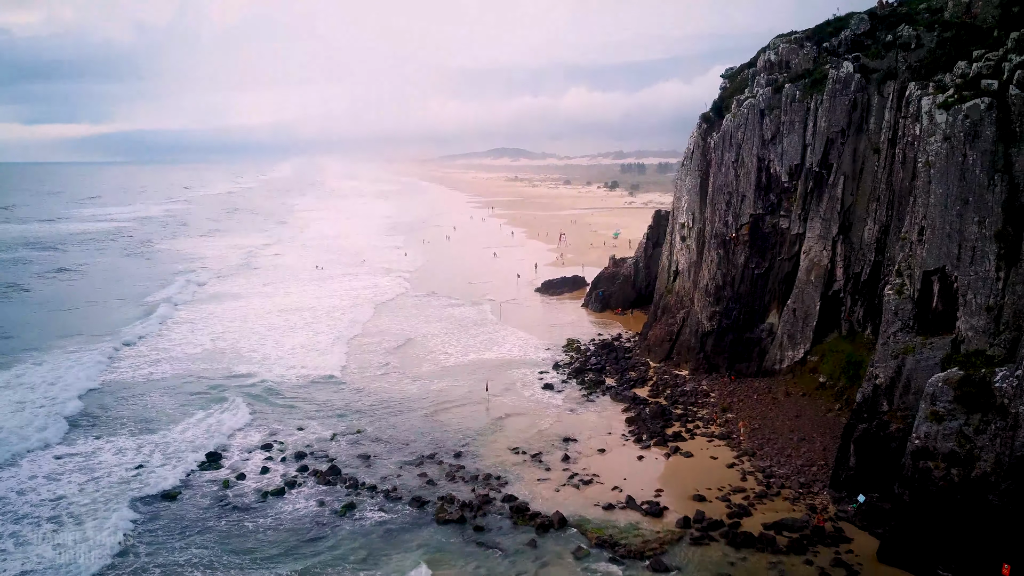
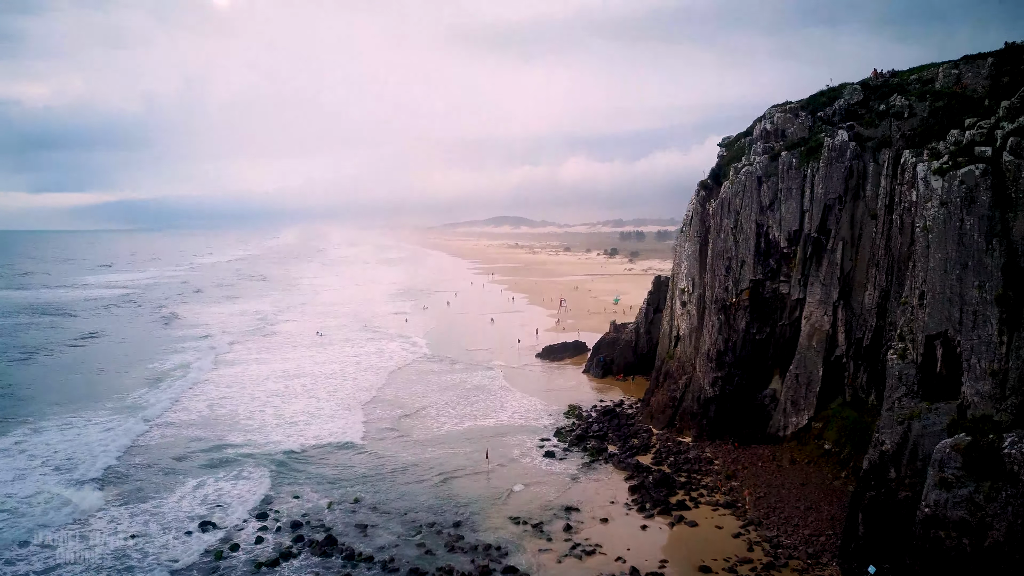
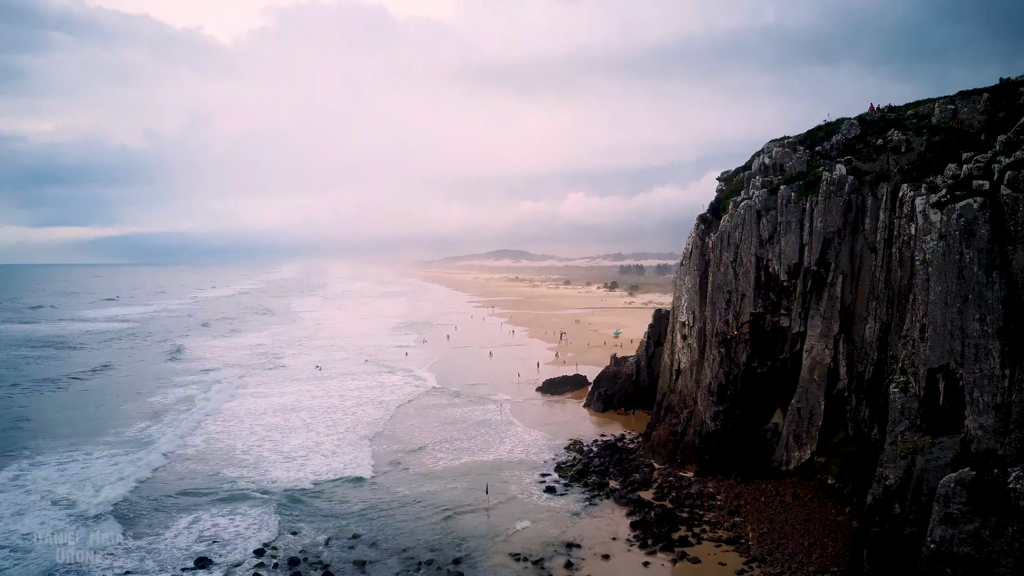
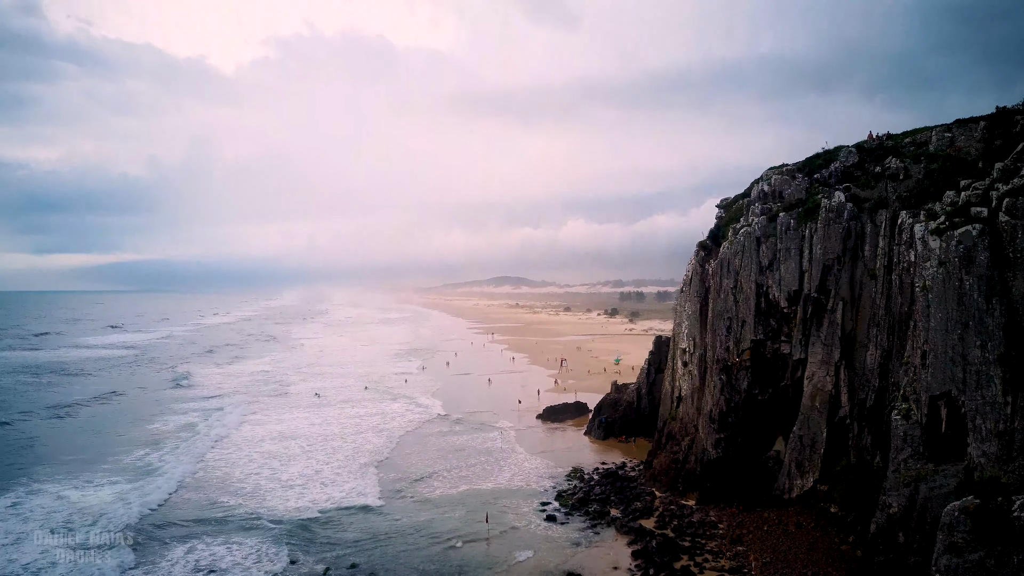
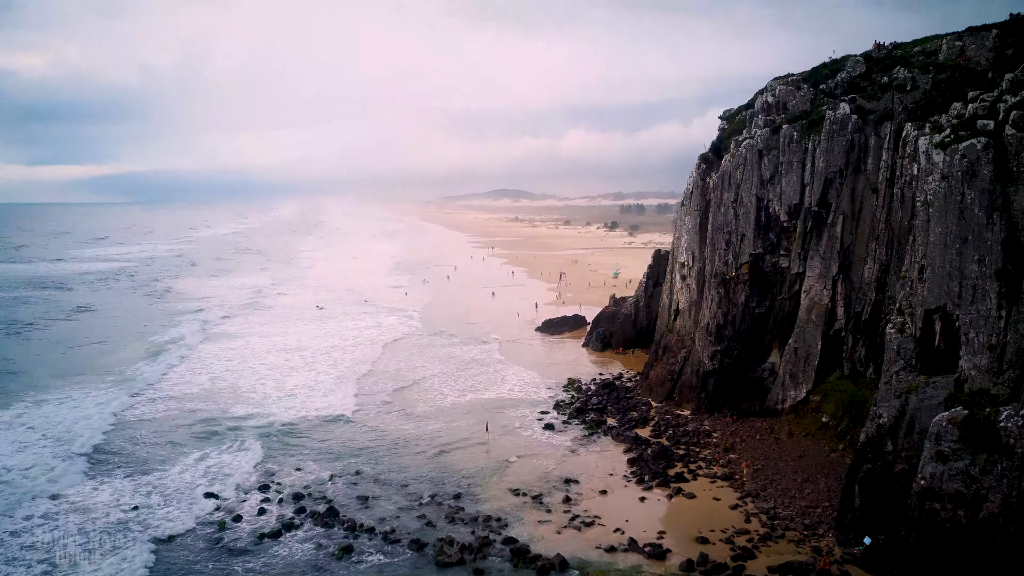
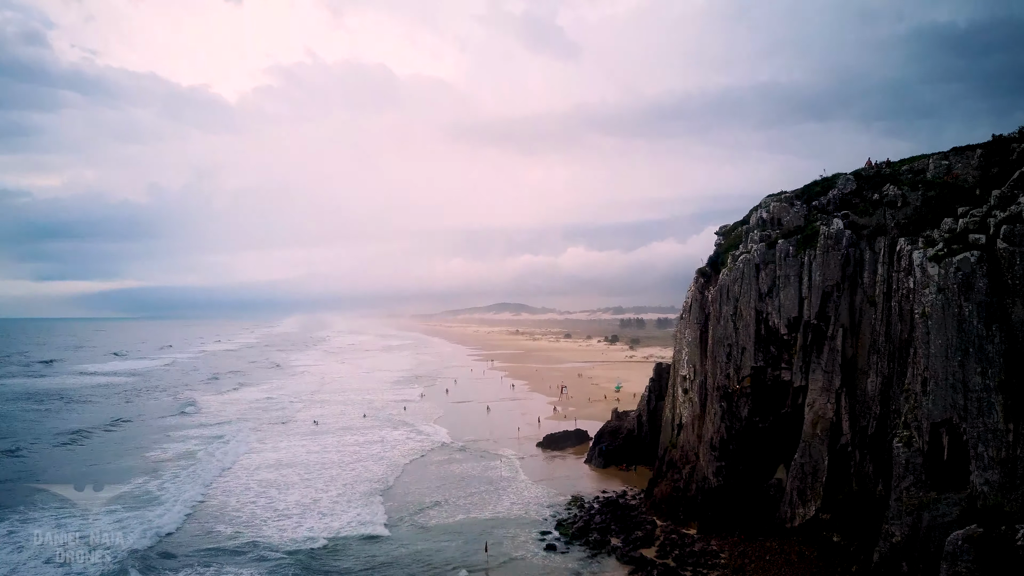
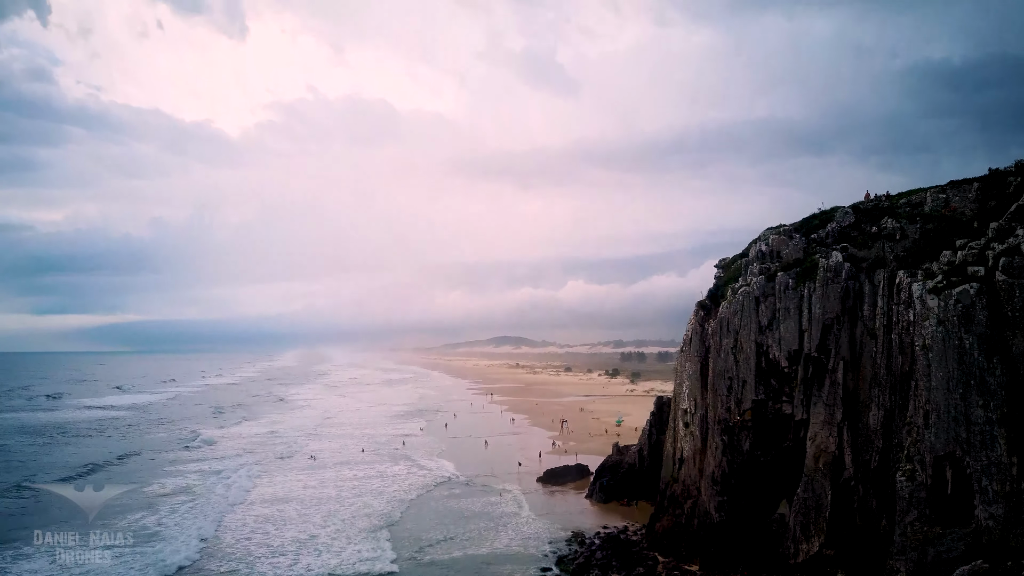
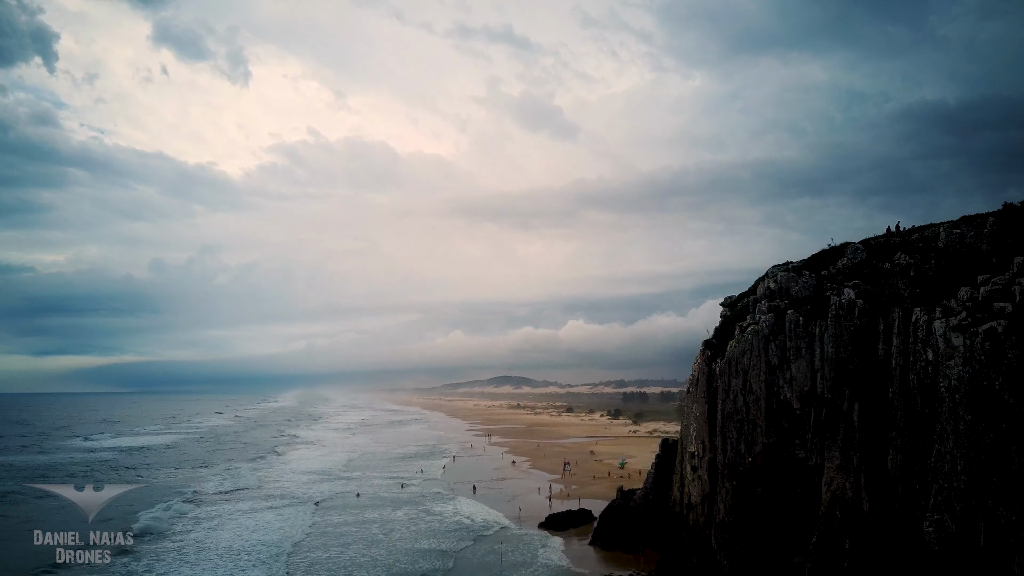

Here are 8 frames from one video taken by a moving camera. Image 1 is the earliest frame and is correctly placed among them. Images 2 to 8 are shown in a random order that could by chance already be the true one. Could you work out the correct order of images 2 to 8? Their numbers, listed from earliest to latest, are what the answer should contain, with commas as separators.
5, 2, 3, 4, 6, 7, 8
